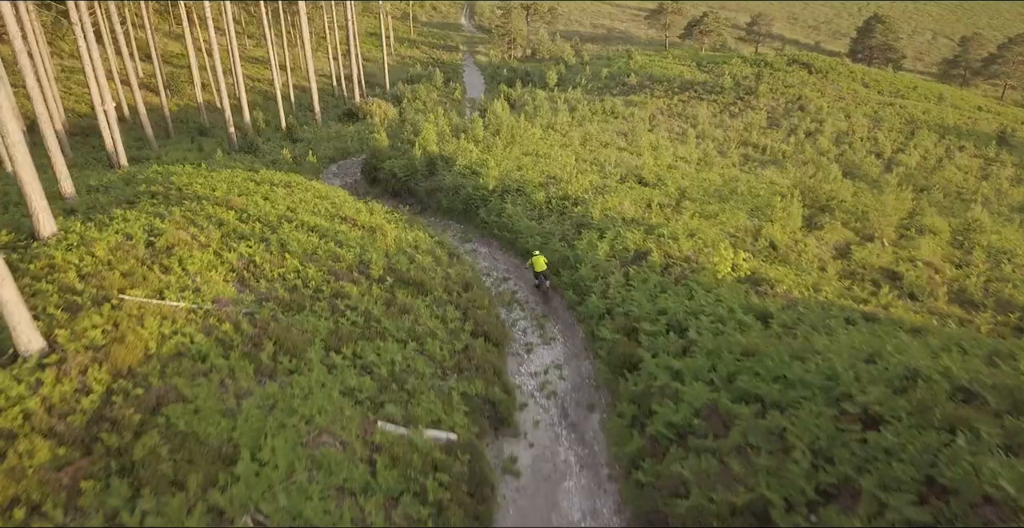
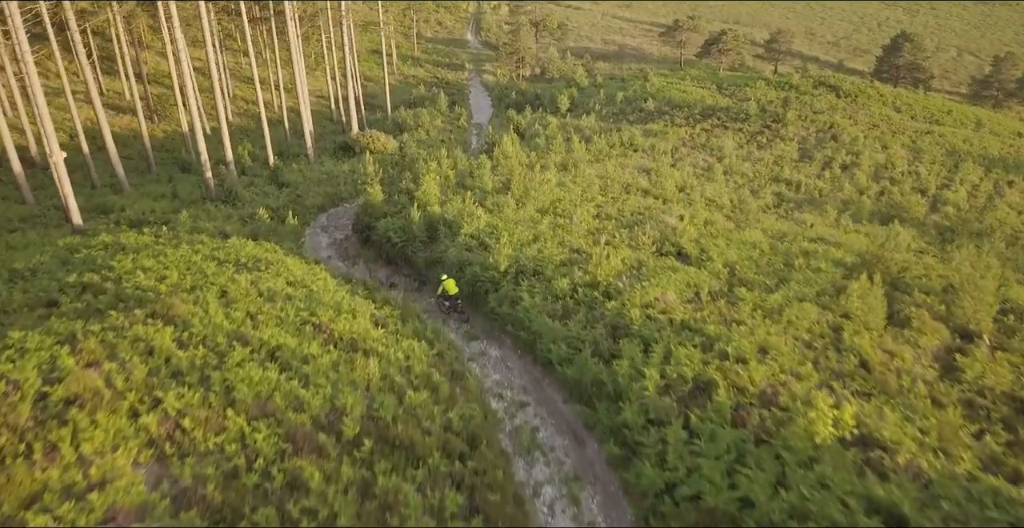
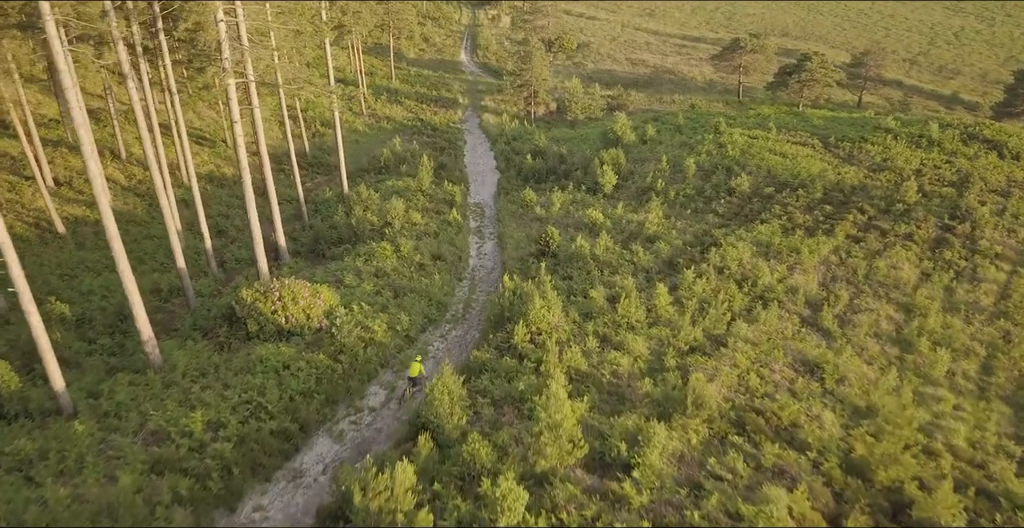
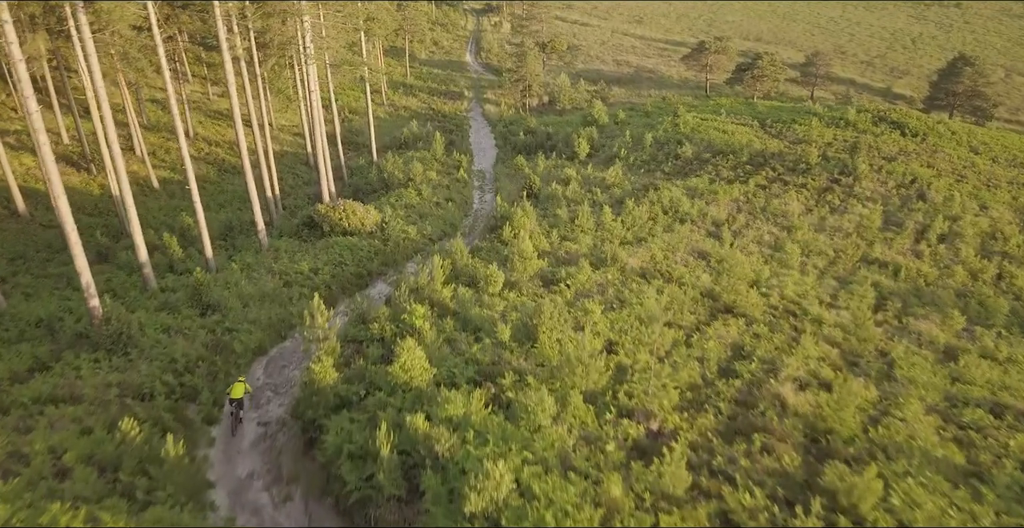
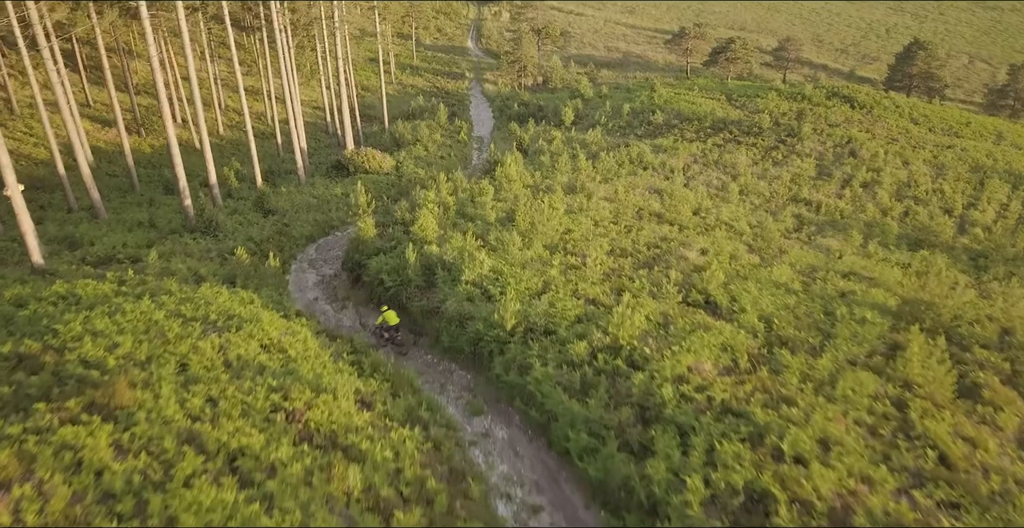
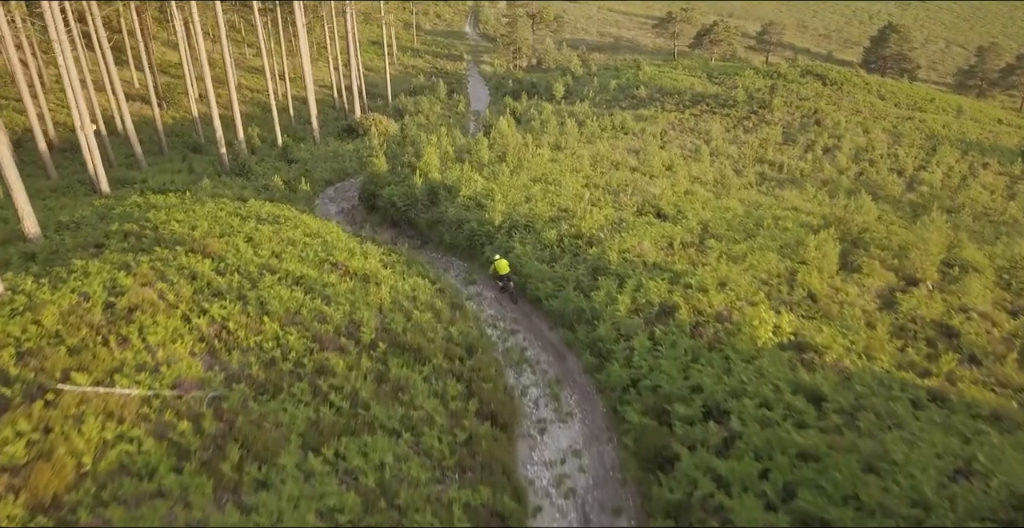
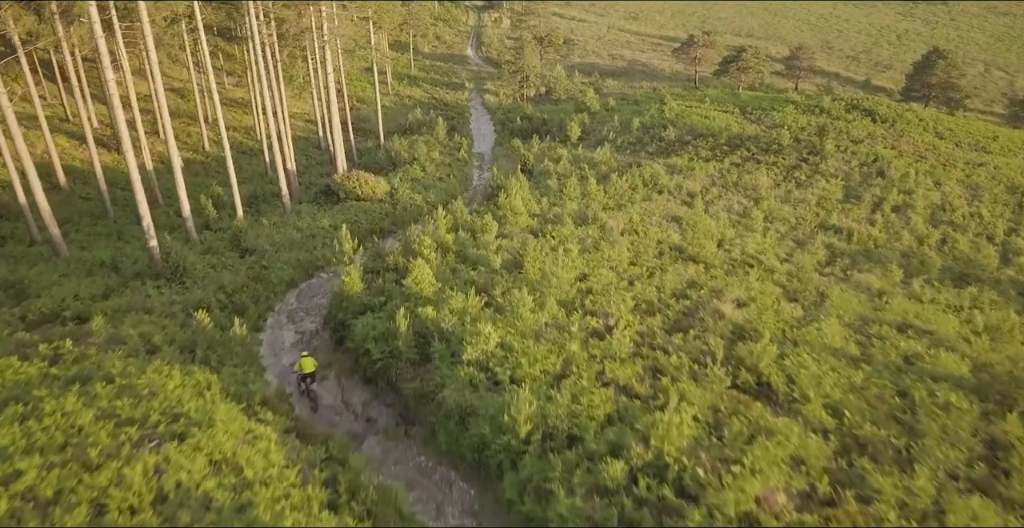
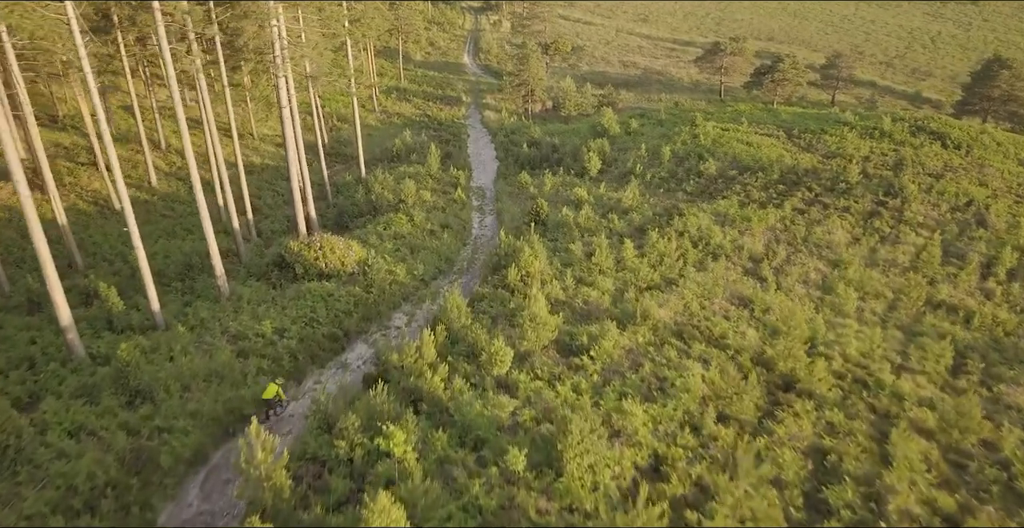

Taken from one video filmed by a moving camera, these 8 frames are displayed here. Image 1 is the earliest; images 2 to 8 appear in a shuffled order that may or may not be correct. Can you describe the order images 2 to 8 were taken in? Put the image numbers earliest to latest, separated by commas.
6, 2, 5, 7, 4, 8, 3
